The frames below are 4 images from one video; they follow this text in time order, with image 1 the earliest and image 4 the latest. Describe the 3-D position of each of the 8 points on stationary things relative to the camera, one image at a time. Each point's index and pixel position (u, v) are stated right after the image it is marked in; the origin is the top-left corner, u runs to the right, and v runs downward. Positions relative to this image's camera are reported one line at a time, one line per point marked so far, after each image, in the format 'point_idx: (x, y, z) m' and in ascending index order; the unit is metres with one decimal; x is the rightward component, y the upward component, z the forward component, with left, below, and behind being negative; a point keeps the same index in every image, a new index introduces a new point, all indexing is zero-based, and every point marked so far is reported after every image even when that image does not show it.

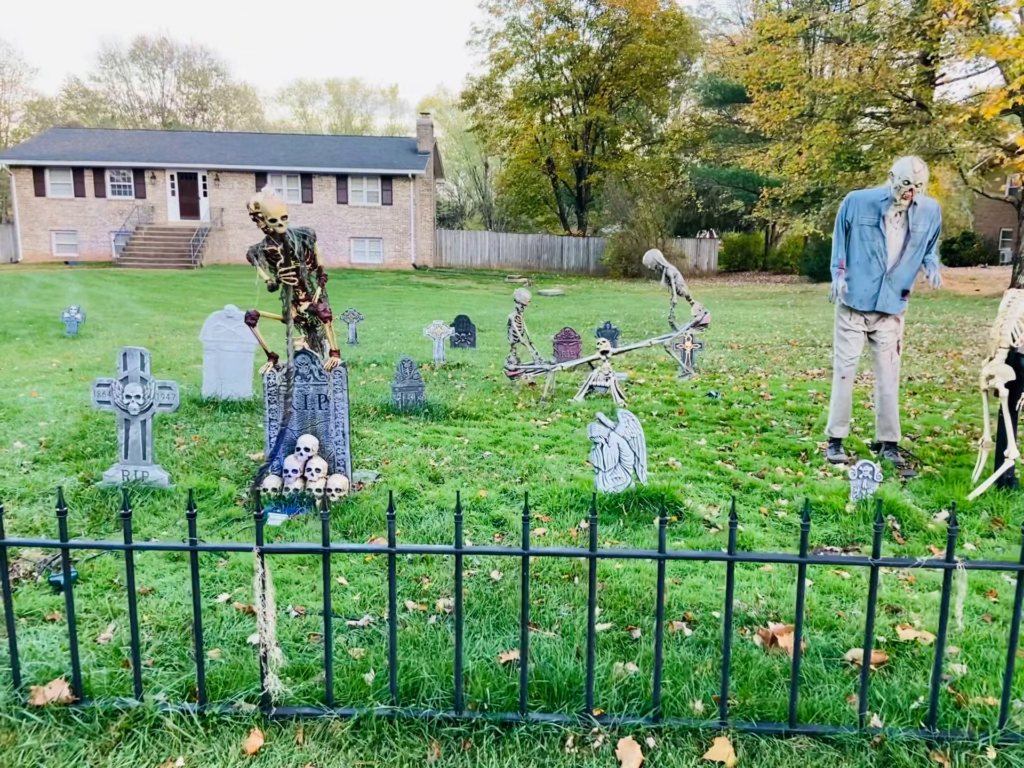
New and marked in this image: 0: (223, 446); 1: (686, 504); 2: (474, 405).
0: (-2.6, -0.6, +6.9) m
1: (+1.2, -0.8, +5.3) m
2: (-0.5, -0.2, +8.8) m
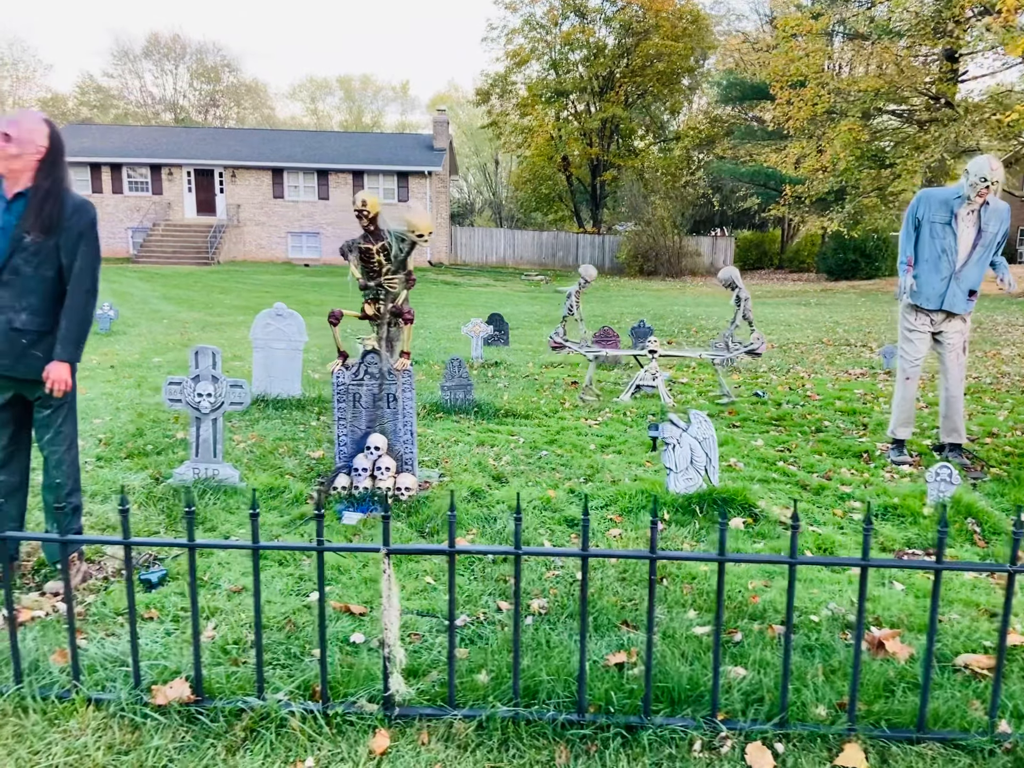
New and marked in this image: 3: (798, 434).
0: (-2.1, -0.5, +7.0) m
1: (+1.7, -0.8, +5.2) m
2: (+0.1, -0.2, +8.8) m
3: (+2.7, -0.5, +7.3) m
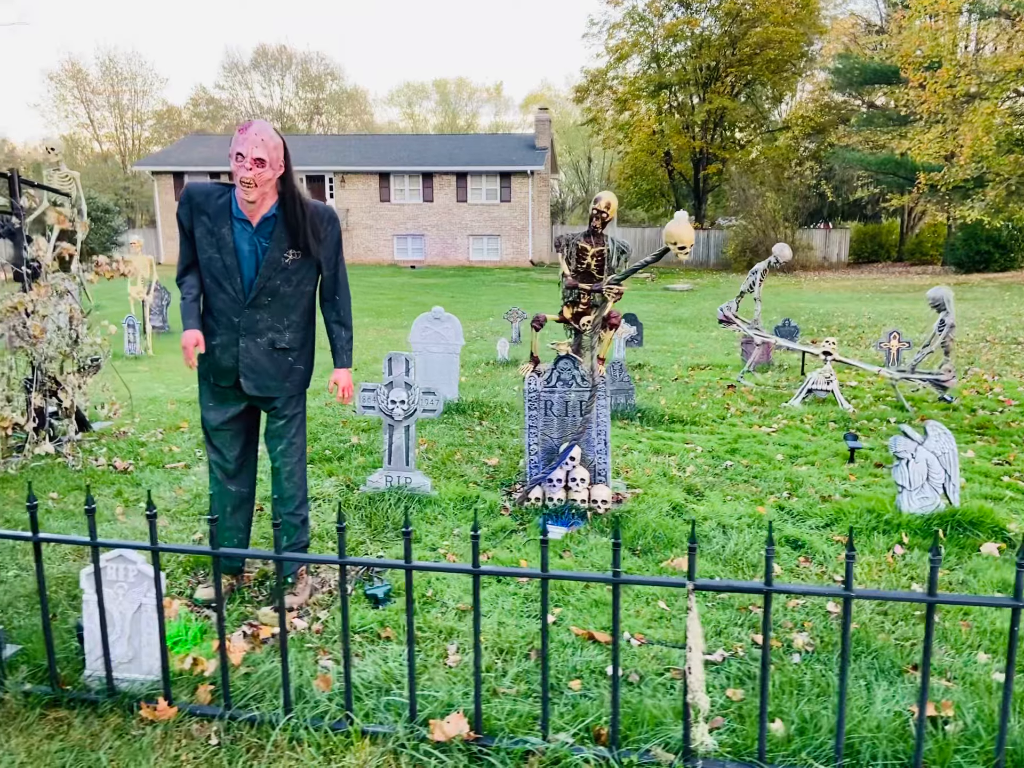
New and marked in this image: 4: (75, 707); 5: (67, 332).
0: (-0.5, -0.6, +6.8) m
1: (+3.0, -0.9, +4.7) m
2: (+1.9, -0.3, +8.4) m
3: (+4.3, -0.5, +6.6) m
4: (-1.7, -1.3, +3.1) m
5: (-3.8, +0.4, +6.6) m
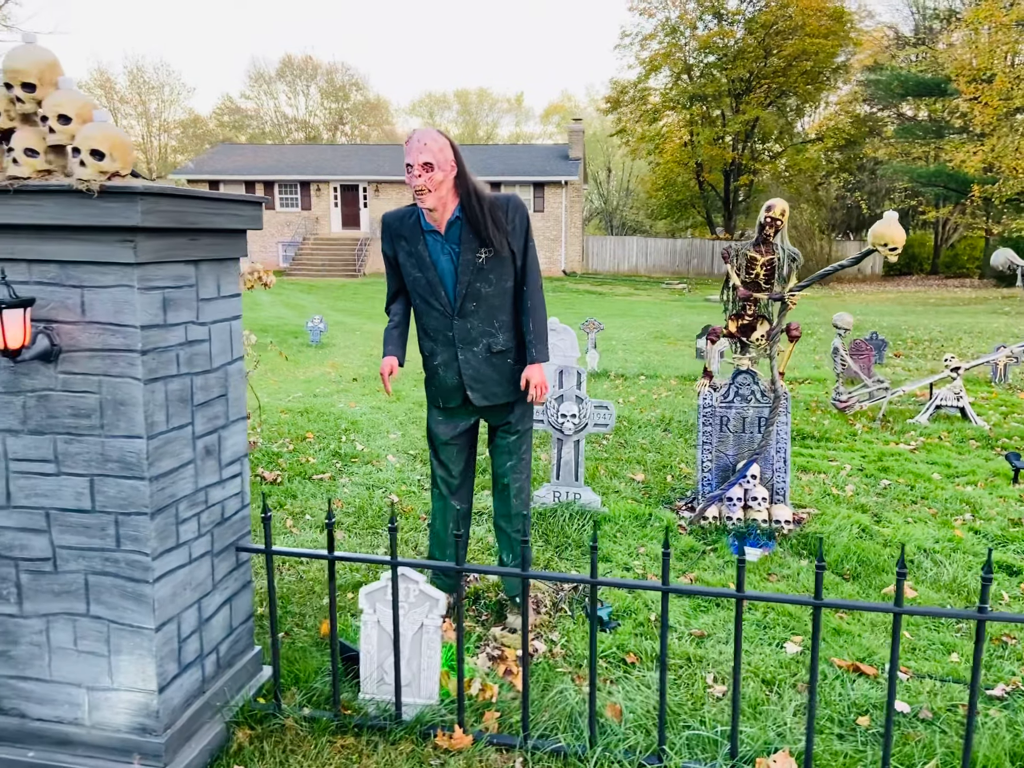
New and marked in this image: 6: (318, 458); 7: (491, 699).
0: (+0.7, -0.7, +6.7) m
1: (+4.2, -1.0, +4.5) m
2: (+3.1, -0.4, +8.2) m
3: (+5.5, -0.7, +6.4) m
4: (-0.6, -1.3, +3.0) m
5: (-2.5, +0.4, +6.5) m
6: (-1.7, -0.7, +6.9) m
7: (-0.1, -1.3, +3.1) m
